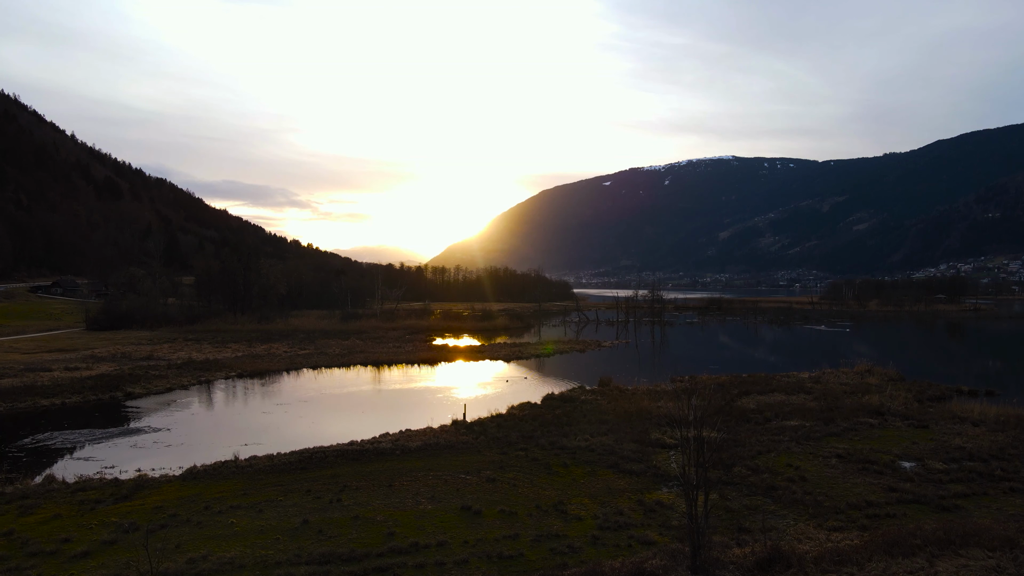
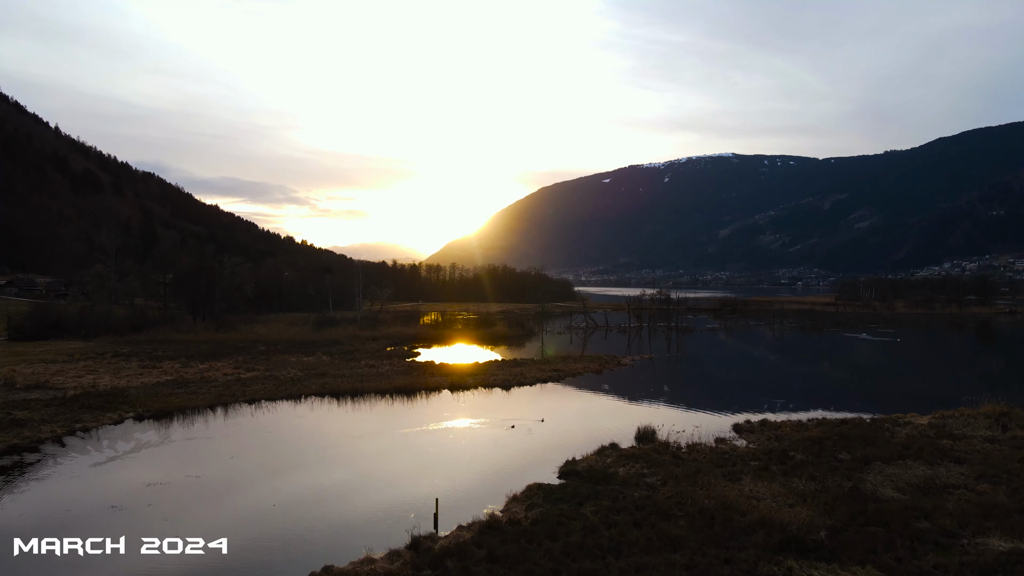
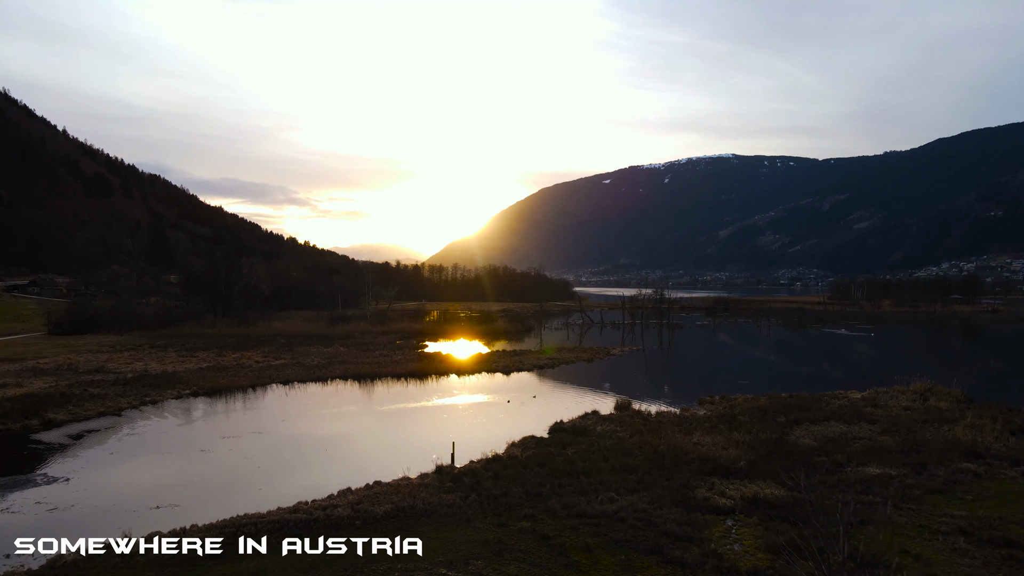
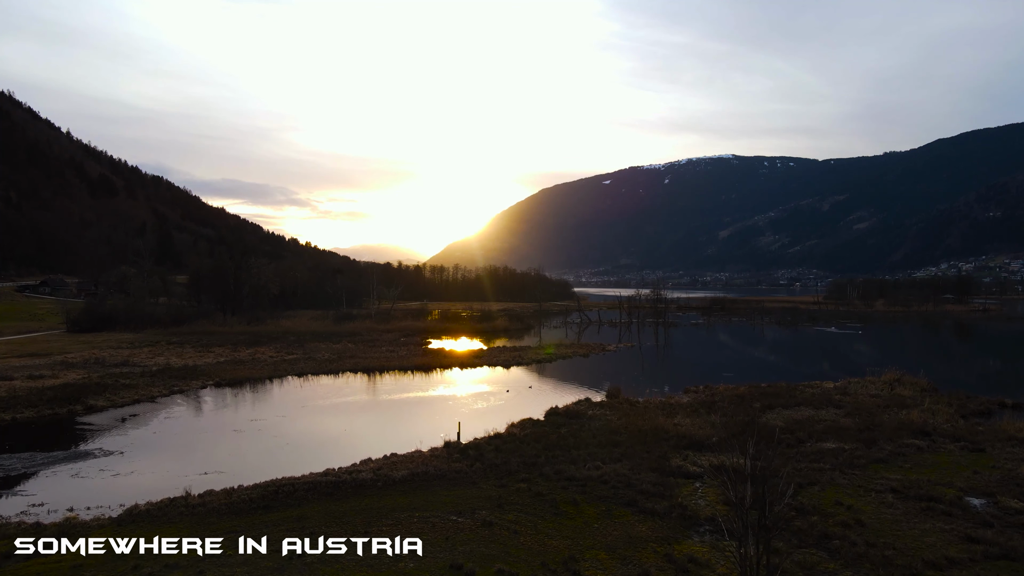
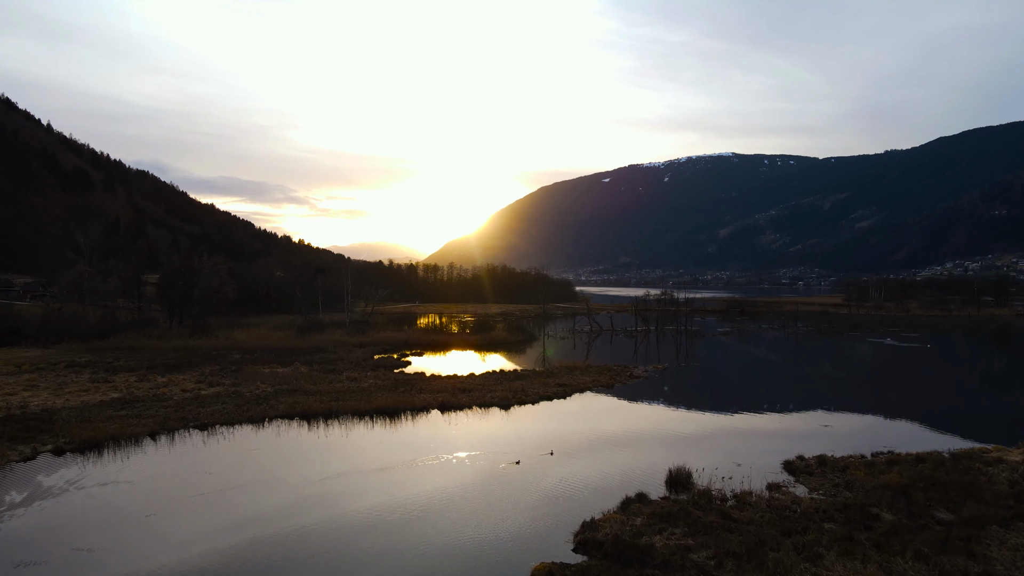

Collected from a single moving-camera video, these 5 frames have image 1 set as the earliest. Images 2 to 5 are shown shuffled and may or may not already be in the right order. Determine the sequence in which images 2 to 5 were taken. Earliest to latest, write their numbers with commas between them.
4, 3, 2, 5
